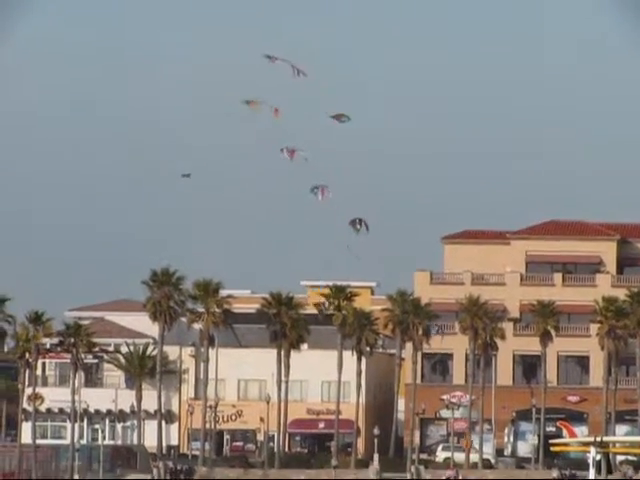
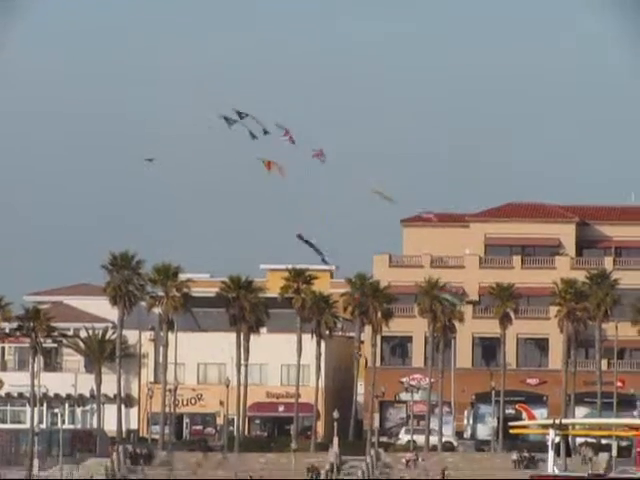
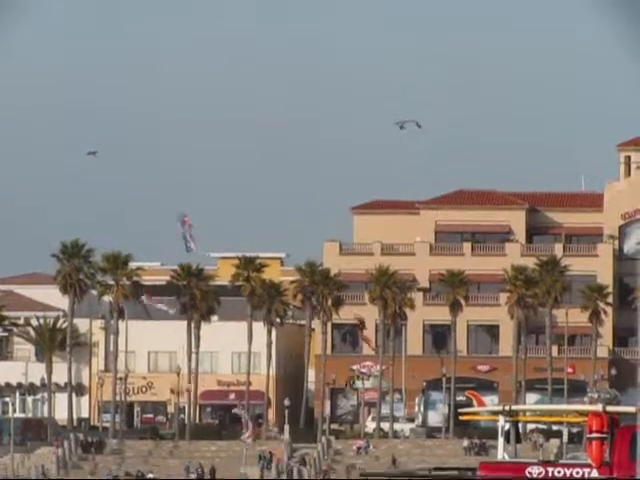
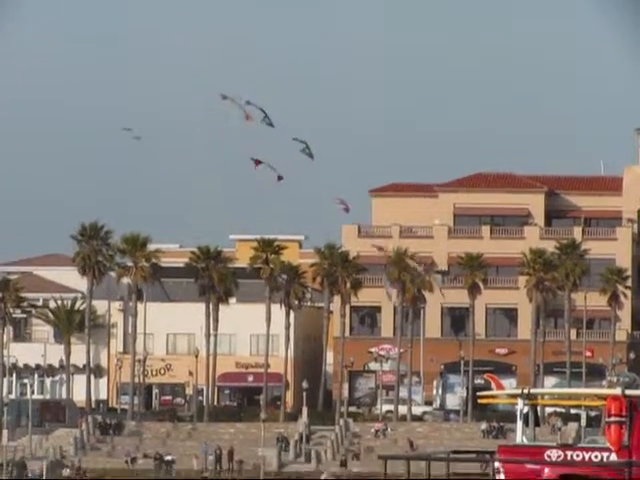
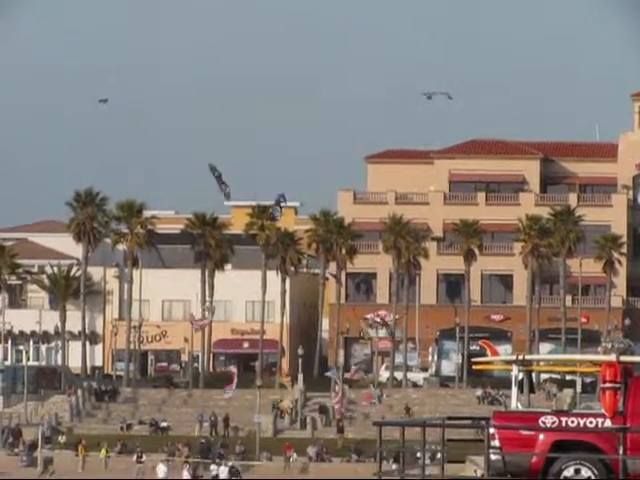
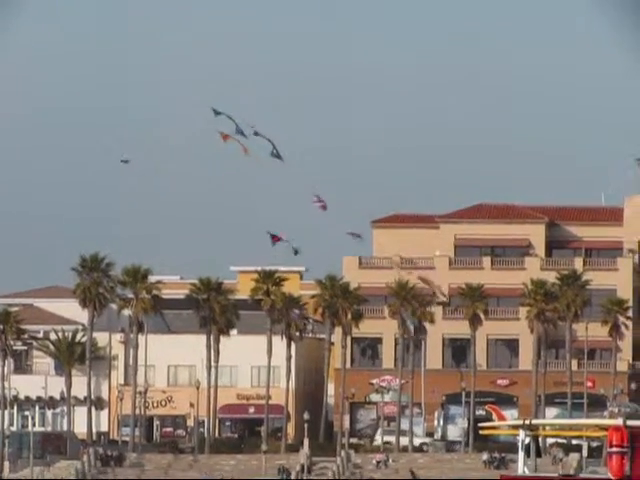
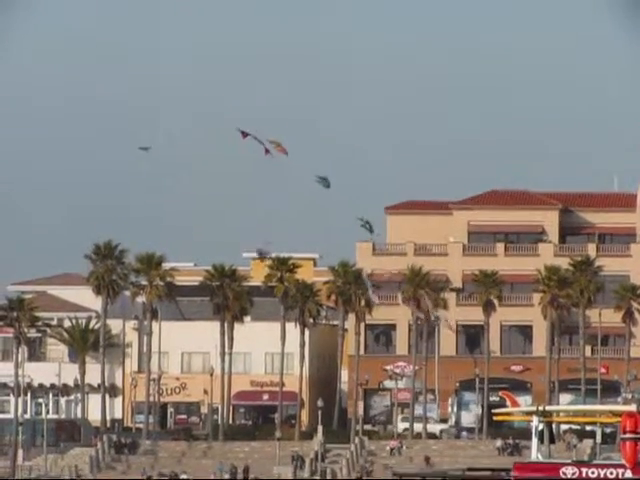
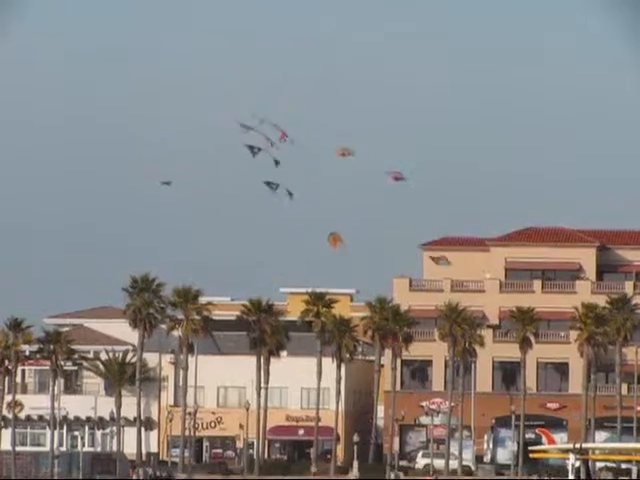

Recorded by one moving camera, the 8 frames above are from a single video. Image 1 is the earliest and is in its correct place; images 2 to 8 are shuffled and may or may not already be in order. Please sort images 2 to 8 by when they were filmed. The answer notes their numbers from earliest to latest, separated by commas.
8, 2, 6, 4, 7, 3, 5
